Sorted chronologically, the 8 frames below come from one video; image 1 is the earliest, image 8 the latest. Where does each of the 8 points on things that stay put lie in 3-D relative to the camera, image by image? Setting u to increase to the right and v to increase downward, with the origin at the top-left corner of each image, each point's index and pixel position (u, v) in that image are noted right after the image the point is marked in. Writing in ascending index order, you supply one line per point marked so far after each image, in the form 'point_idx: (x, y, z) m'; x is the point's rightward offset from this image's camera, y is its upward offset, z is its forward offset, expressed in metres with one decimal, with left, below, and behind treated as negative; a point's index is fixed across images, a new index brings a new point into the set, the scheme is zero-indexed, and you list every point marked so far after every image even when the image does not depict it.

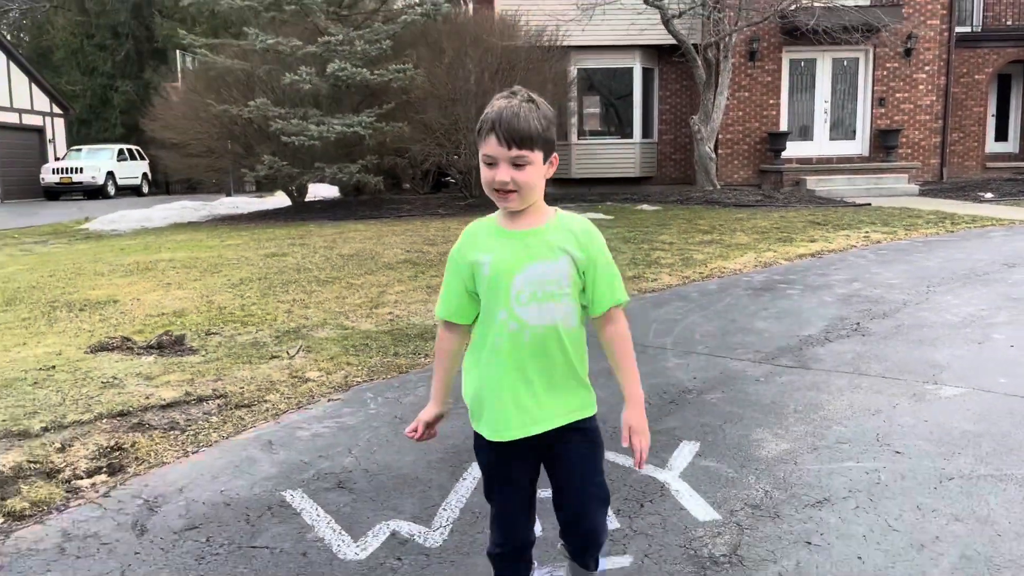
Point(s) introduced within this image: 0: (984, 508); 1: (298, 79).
0: (+1.5, -0.7, +2.7) m
1: (-3.2, +3.1, +12.9) m
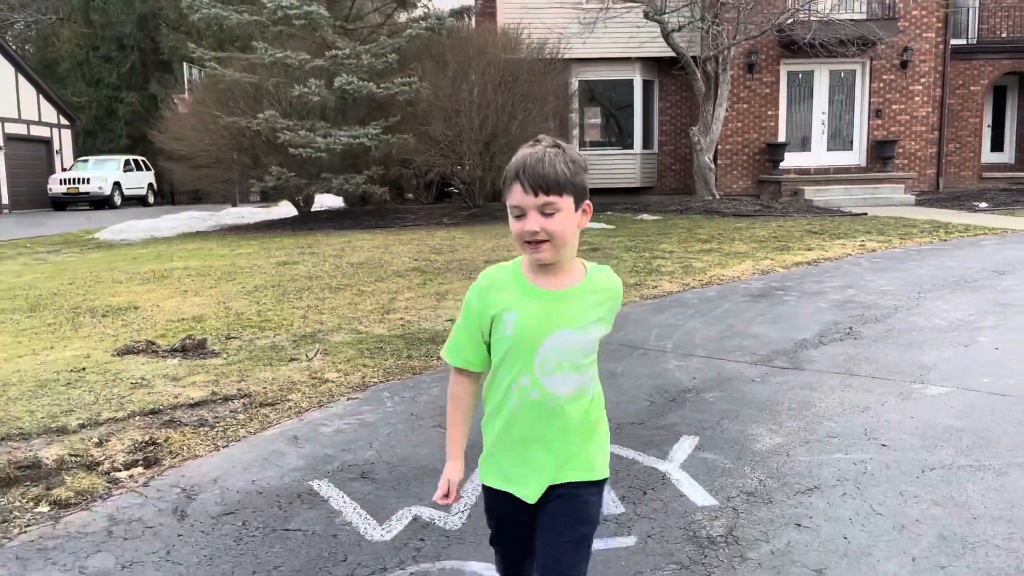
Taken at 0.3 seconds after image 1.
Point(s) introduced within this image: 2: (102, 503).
0: (+1.6, -0.7, +3.0) m
1: (-3.1, +3.0, +13.2) m
2: (-1.5, -0.8, +3.1) m
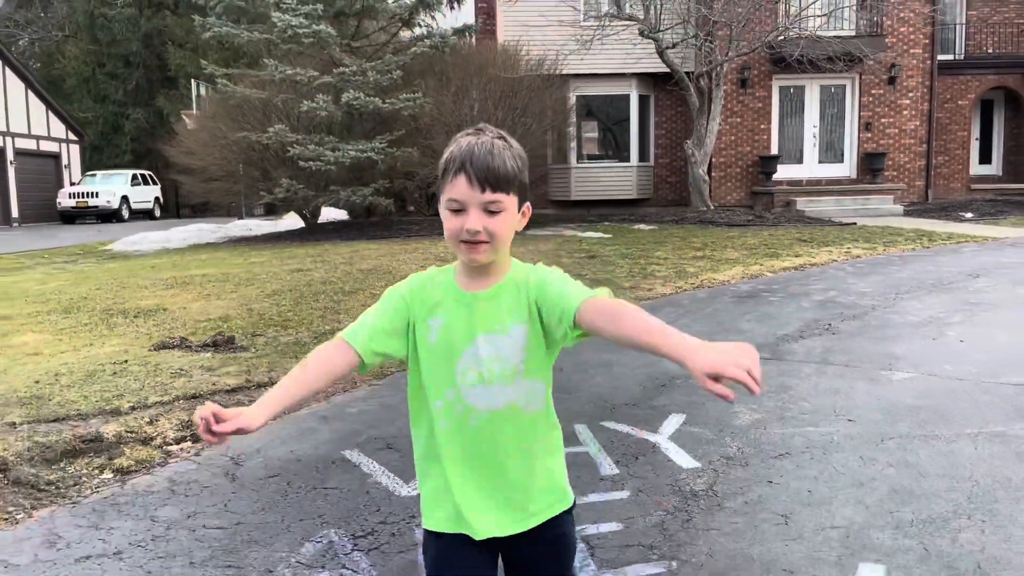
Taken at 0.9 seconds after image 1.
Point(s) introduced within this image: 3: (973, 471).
0: (+1.6, -0.7, +3.4) m
1: (-3.1, +2.9, +13.6) m
2: (-1.4, -0.7, +3.5) m
3: (+1.7, -0.7, +3.3) m
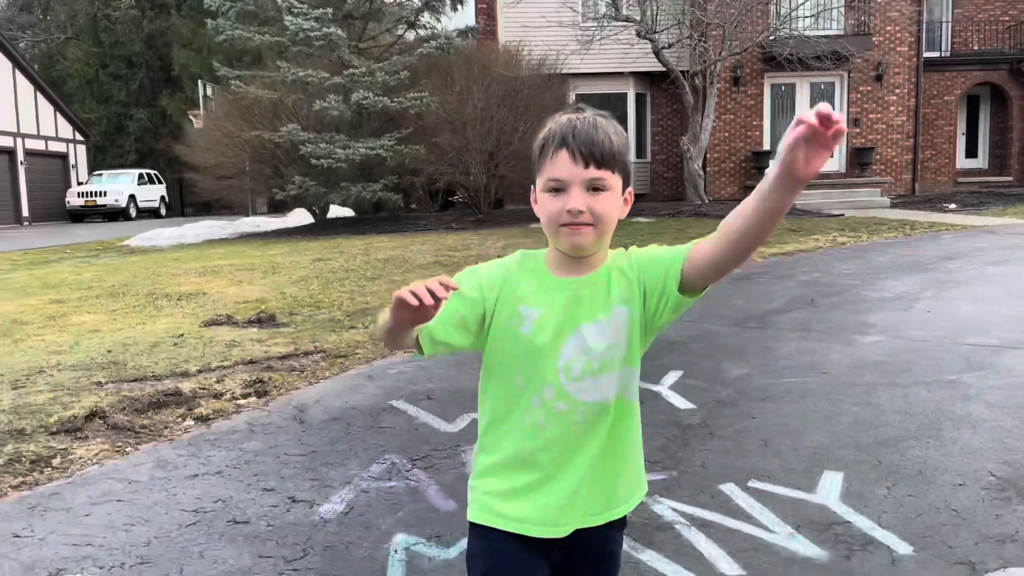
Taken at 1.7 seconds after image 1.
0: (+1.7, -0.5, +4.0) m
1: (-3.1, +3.0, +14.2) m
2: (-1.3, -0.6, +4.2) m
3: (+1.9, -0.5, +3.9) m
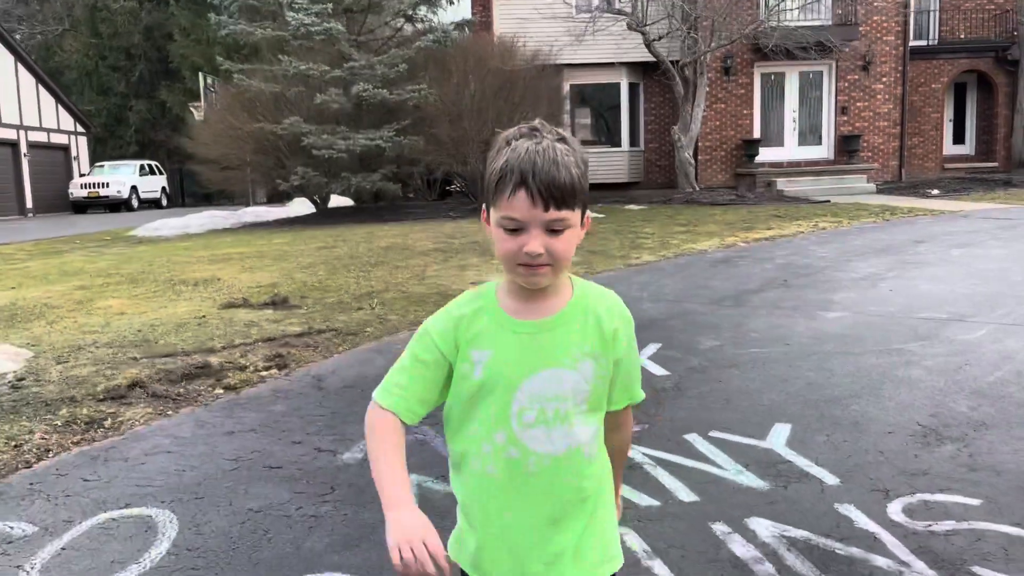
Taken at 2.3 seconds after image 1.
0: (+1.7, -0.4, +4.5) m
1: (-3.1, +3.2, +14.7) m
2: (-1.4, -0.5, +4.7) m
3: (+1.8, -0.4, +4.4) m
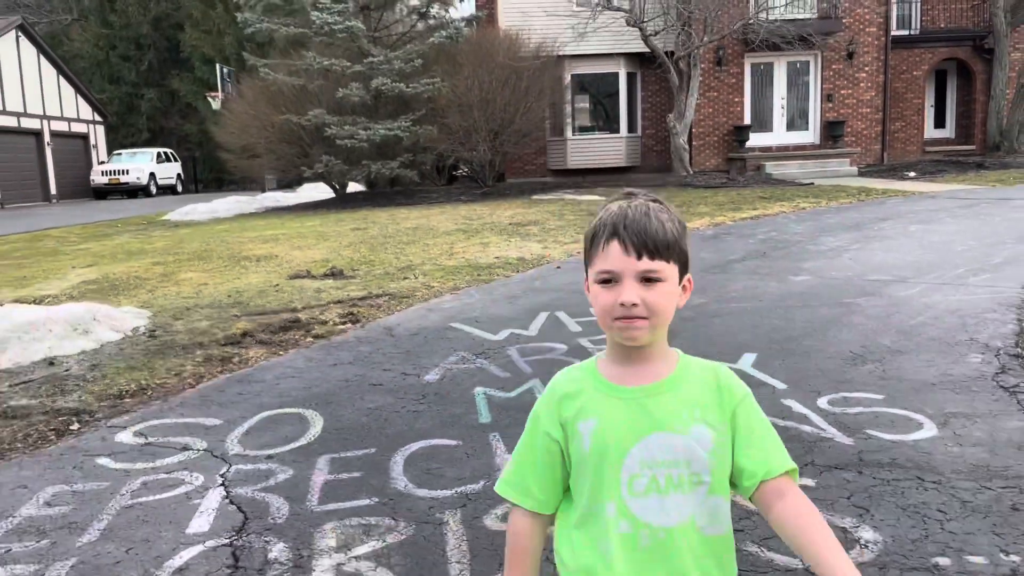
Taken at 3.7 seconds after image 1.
0: (+1.9, -0.2, +5.8) m
1: (-3.0, +3.6, +15.9) m
2: (-1.1, -0.3, +5.9) m
3: (+2.0, -0.2, +5.7) m
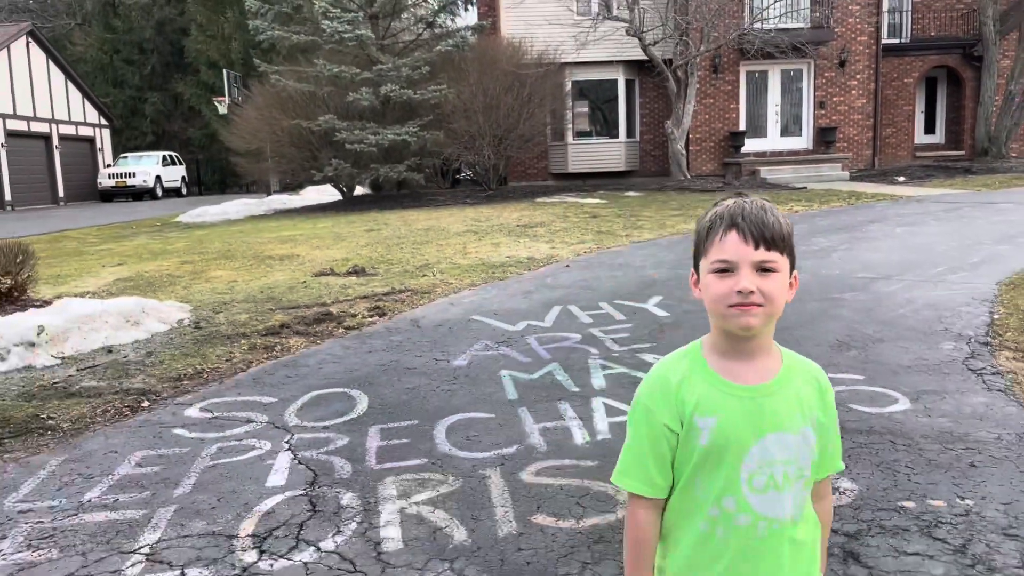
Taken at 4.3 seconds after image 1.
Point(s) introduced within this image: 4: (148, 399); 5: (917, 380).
0: (+2.0, -0.1, +6.3) m
1: (-2.9, +3.6, +16.4) m
2: (-1.0, -0.3, +6.4) m
3: (+2.2, -0.2, +6.2) m
4: (-2.0, -0.6, +4.8) m
5: (+2.2, -0.5, +4.7) m
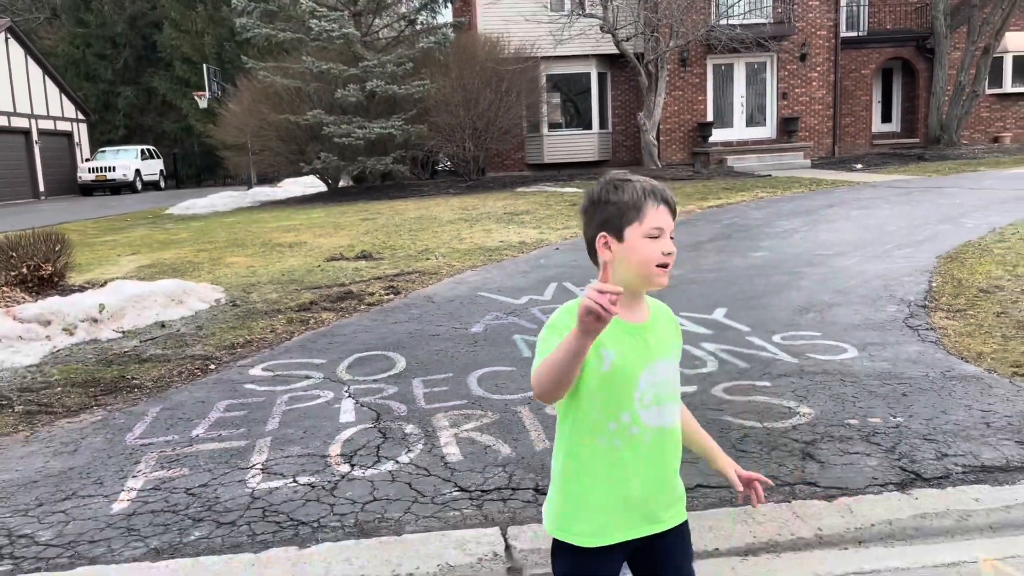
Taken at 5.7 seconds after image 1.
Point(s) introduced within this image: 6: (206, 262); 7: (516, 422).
0: (+2.0, +0.1, +7.2) m
1: (-3.3, +3.9, +17.1) m
2: (-1.0, -0.1, +7.2) m
3: (+2.2, 0.0, +7.1) m
4: (-1.9, -0.5, +5.6) m
5: (+2.3, -0.3, +5.6) m
6: (-3.3, +0.3, +9.5) m
7: (0.0, -0.7, +4.3) m
